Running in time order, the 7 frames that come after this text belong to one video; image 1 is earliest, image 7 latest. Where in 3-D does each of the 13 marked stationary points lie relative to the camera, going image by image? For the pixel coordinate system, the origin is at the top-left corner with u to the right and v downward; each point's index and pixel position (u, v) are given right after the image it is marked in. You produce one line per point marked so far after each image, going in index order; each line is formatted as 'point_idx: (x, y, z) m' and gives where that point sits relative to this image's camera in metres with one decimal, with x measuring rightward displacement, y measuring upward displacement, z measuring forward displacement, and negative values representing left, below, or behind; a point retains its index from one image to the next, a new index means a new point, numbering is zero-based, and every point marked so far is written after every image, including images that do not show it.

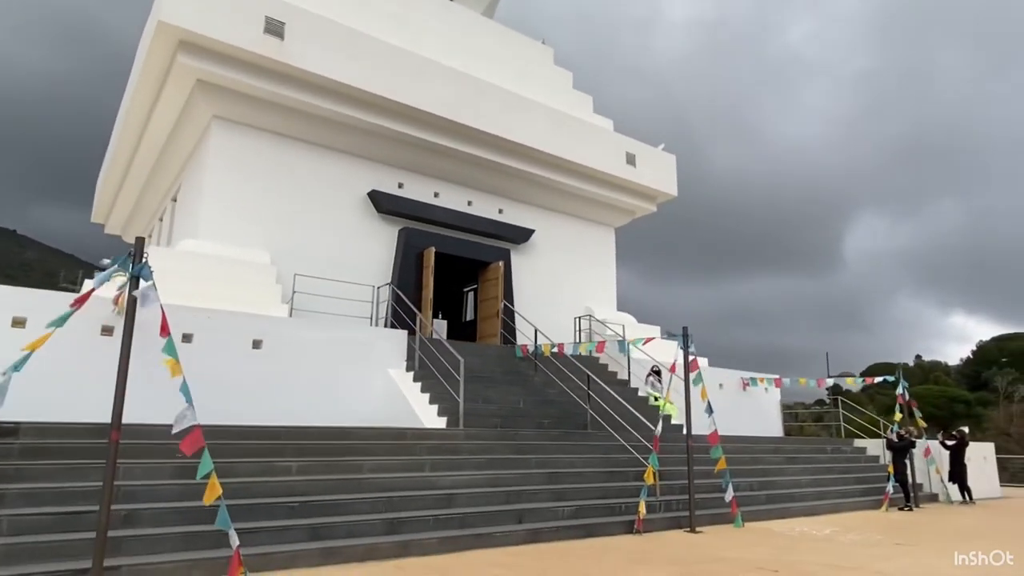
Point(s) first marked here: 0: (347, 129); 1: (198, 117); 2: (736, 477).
0: (-2.8, +2.6, +10.5) m
1: (-4.8, +2.6, +9.8) m
2: (+2.9, -2.5, +8.4) m
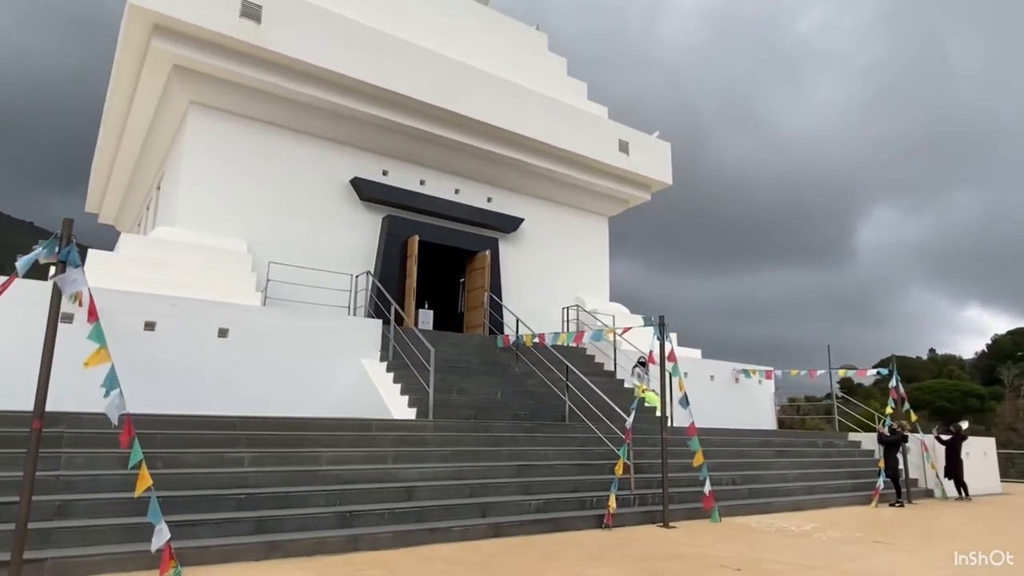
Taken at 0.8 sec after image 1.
0: (-3.0, +2.8, +10.4) m
1: (-5.1, +2.8, +9.6) m
2: (+2.6, -2.3, +8.2) m
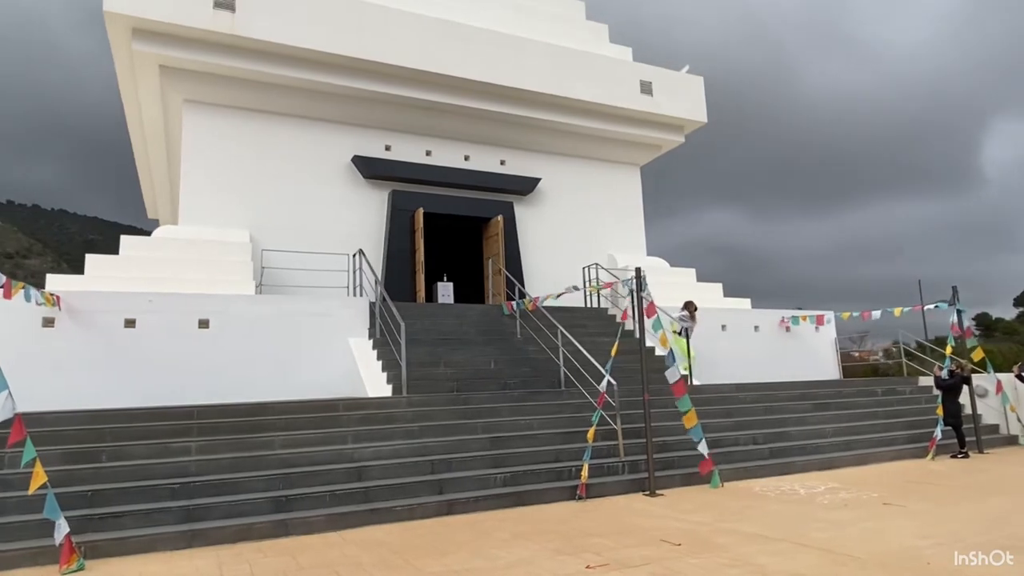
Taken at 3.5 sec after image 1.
0: (-3.1, +3.1, +10.3) m
1: (-5.2, +2.8, +9.9) m
2: (+2.6, -1.7, +7.5) m
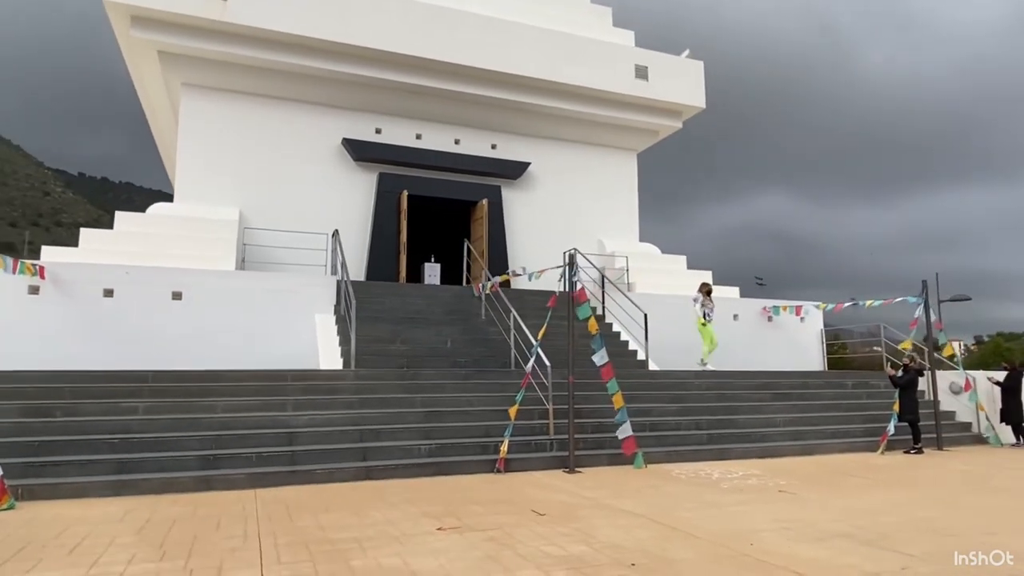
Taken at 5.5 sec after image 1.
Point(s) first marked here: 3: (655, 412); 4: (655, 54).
0: (-3.3, +3.4, +10.7) m
1: (-5.5, +3.2, +10.4) m
2: (+2.0, -1.5, +7.6) m
3: (+1.7, -1.4, +7.5) m
4: (+2.8, +4.5, +12.5) m
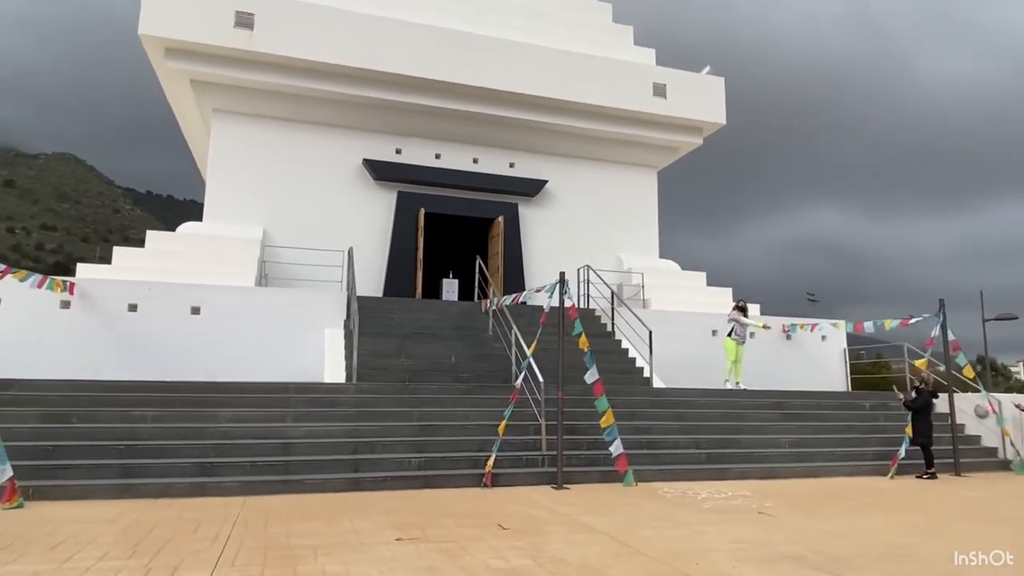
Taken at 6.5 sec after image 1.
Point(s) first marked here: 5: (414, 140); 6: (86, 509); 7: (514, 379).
0: (-3.1, +3.2, +11.1) m
1: (-5.3, +3.0, +11.0) m
2: (+2.0, -1.7, +7.6) m
3: (+1.7, -1.7, +7.5) m
4: (+3.2, +4.2, +12.5) m
5: (-1.8, +2.7, +11.8) m
6: (-3.2, -1.6, +4.8) m
7: (0.0, -1.1, +7.9) m
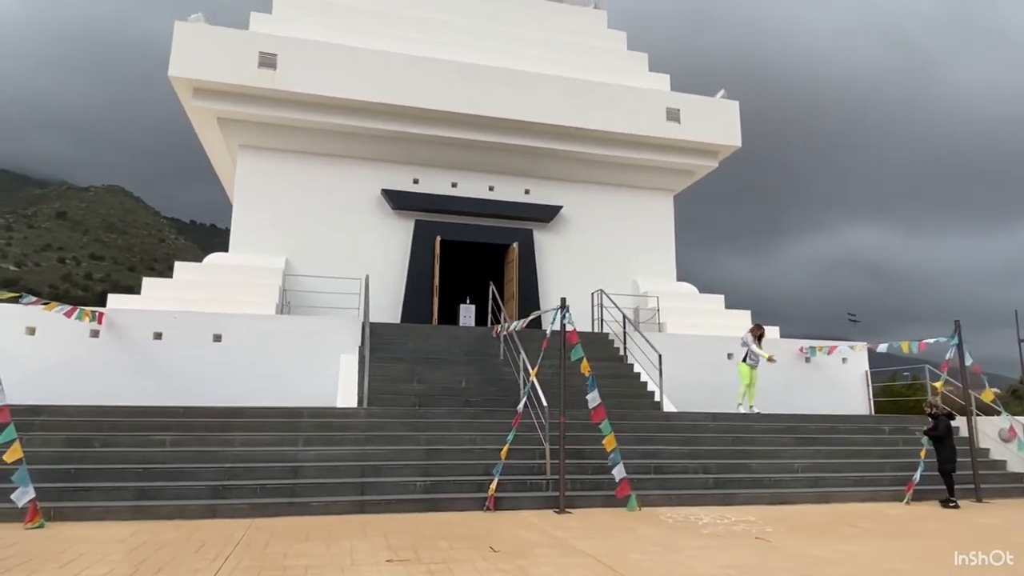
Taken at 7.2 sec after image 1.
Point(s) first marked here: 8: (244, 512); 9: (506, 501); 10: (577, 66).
0: (-2.8, +2.7, +11.5) m
1: (-5.0, +2.5, +11.6) m
2: (+2.1, -2.0, +7.5) m
3: (+1.8, -1.9, +7.5) m
4: (+3.4, +3.8, +12.6) m
5: (-1.5, +2.2, +12.1) m
6: (-3.2, -1.9, +5.0) m
7: (+0.1, -1.4, +8.0) m
8: (-2.4, -2.0, +5.7) m
9: (-0.1, -2.1, +6.2) m
10: (+1.4, +4.6, +13.2) m
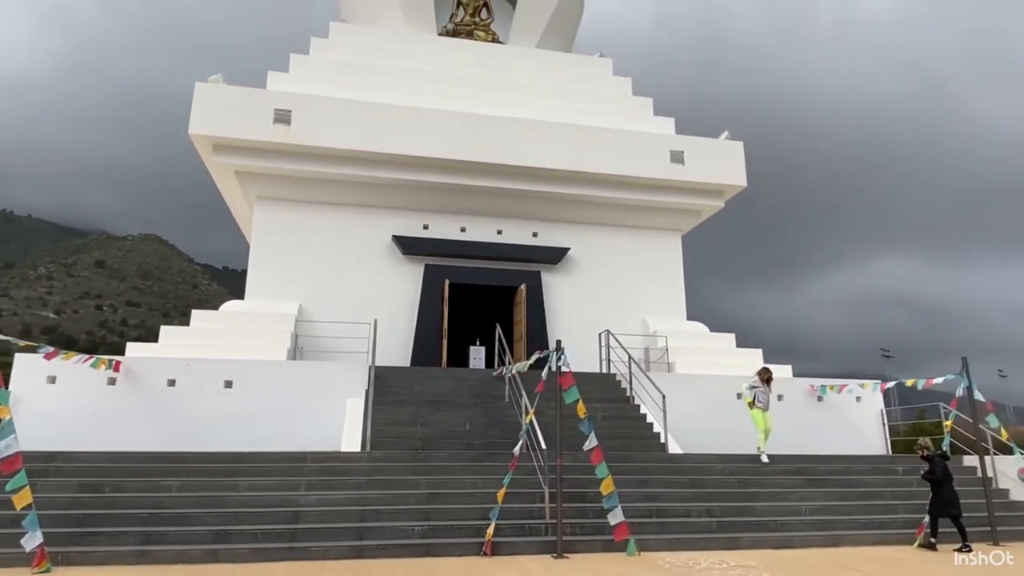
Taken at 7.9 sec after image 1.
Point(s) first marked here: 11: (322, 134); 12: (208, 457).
0: (-2.7, +1.9, +11.9) m
1: (-4.9, +1.6, +12.0) m
2: (+2.2, -2.5, +7.5) m
3: (+1.8, -2.4, +7.4) m
4: (+3.6, +3.0, +12.8) m
5: (-1.4, +1.4, +12.5) m
6: (-3.3, -2.3, +5.2) m
7: (+0.2, -2.0, +8.0) m
8: (-2.4, -2.4, +5.8) m
9: (-0.1, -2.5, +6.2) m
10: (+1.5, +3.8, +13.6) m
11: (-3.3, +2.7, +11.3) m
12: (-3.4, -1.9, +7.2) m
